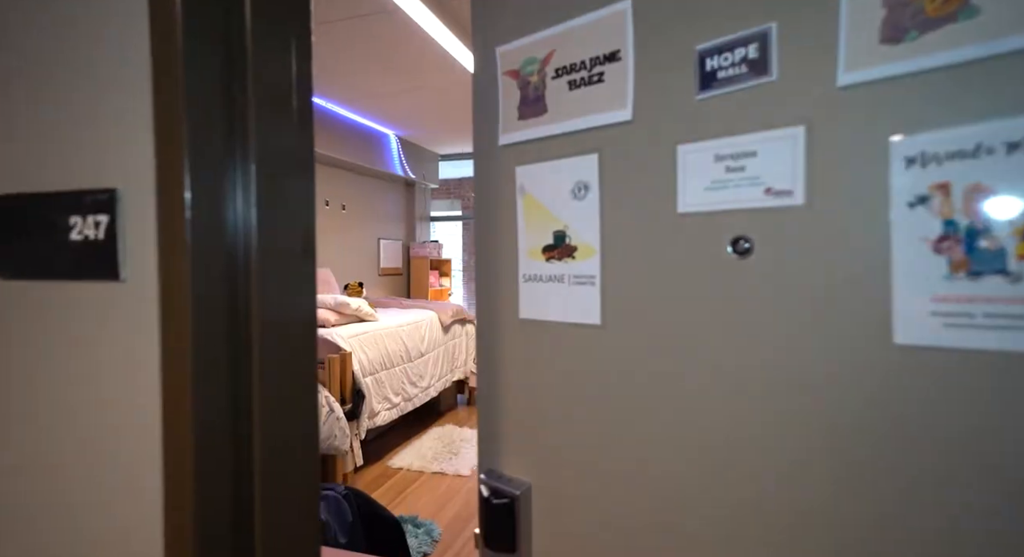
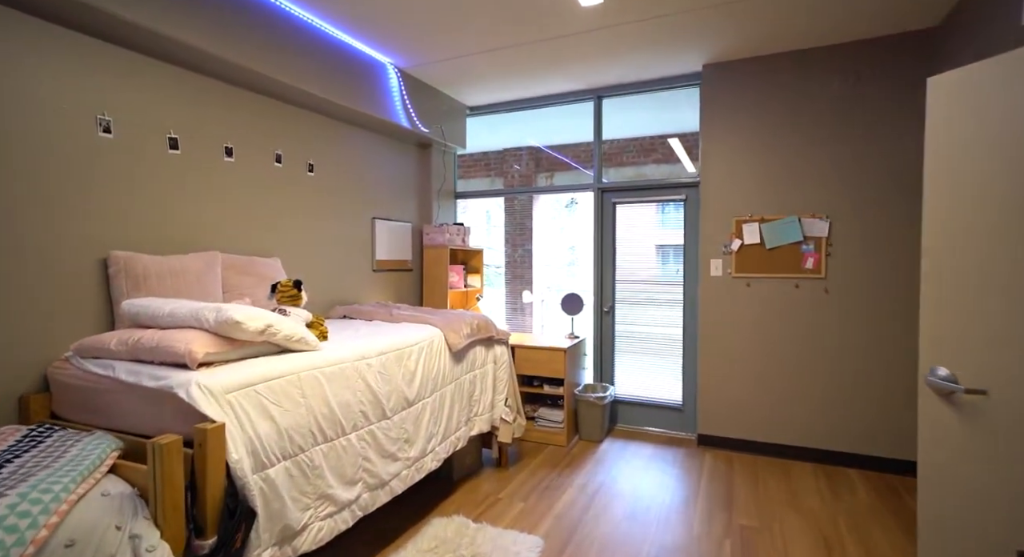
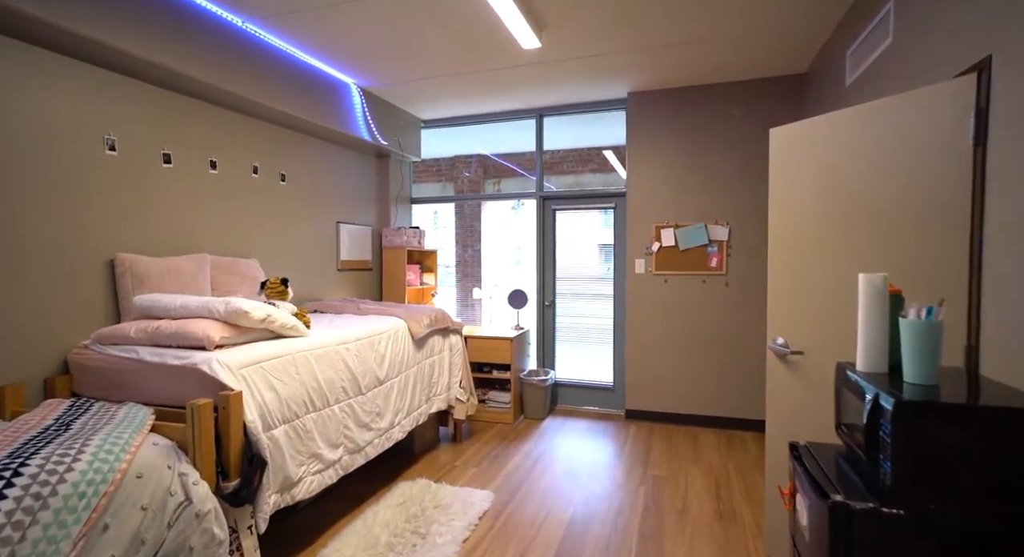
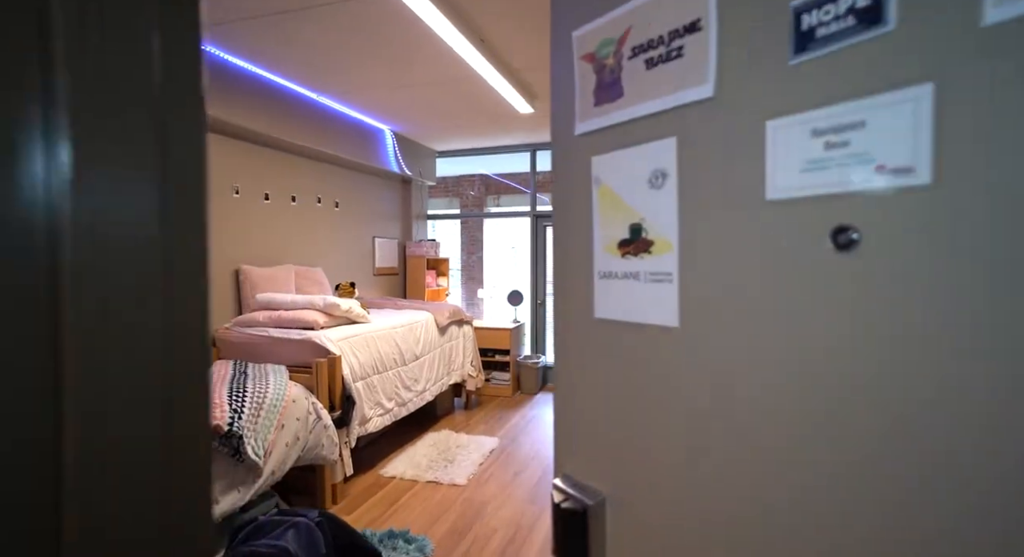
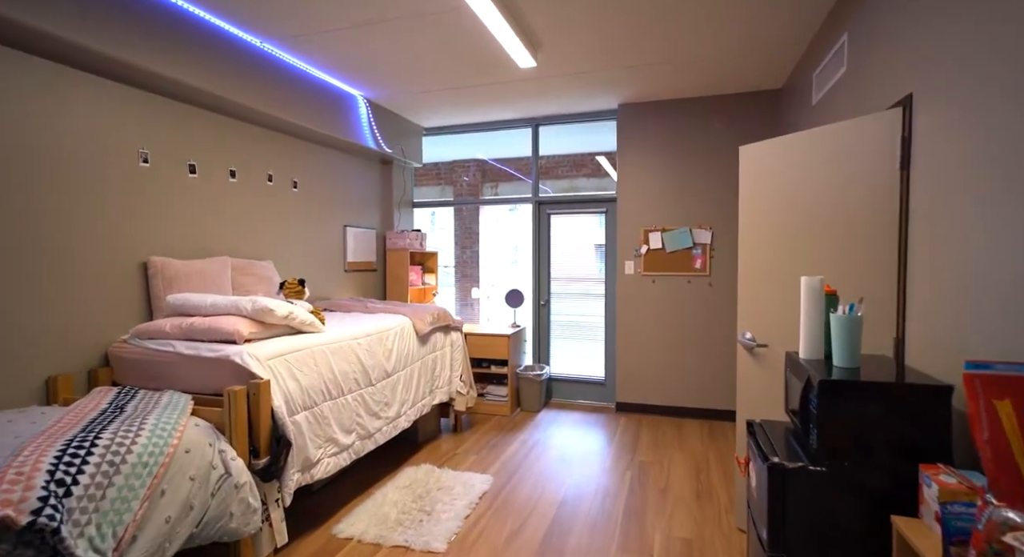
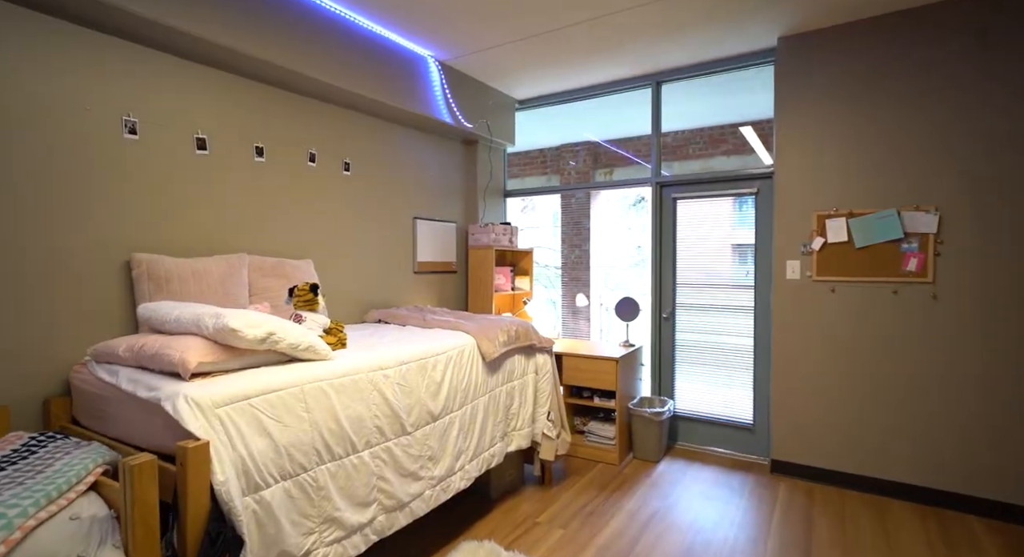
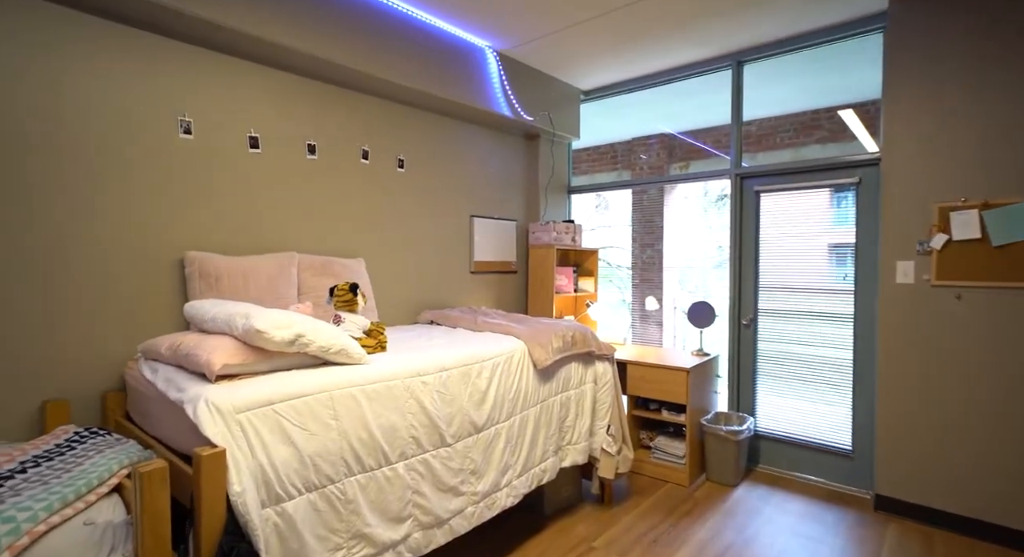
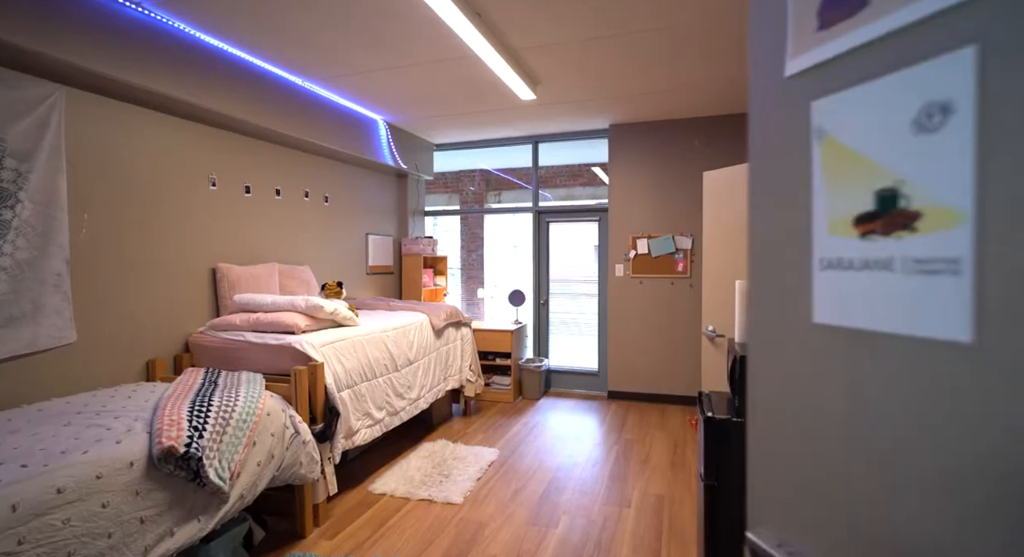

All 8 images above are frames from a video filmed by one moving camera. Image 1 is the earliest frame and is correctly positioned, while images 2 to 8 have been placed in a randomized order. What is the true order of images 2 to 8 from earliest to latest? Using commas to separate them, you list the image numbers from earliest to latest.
4, 8, 5, 3, 2, 6, 7
